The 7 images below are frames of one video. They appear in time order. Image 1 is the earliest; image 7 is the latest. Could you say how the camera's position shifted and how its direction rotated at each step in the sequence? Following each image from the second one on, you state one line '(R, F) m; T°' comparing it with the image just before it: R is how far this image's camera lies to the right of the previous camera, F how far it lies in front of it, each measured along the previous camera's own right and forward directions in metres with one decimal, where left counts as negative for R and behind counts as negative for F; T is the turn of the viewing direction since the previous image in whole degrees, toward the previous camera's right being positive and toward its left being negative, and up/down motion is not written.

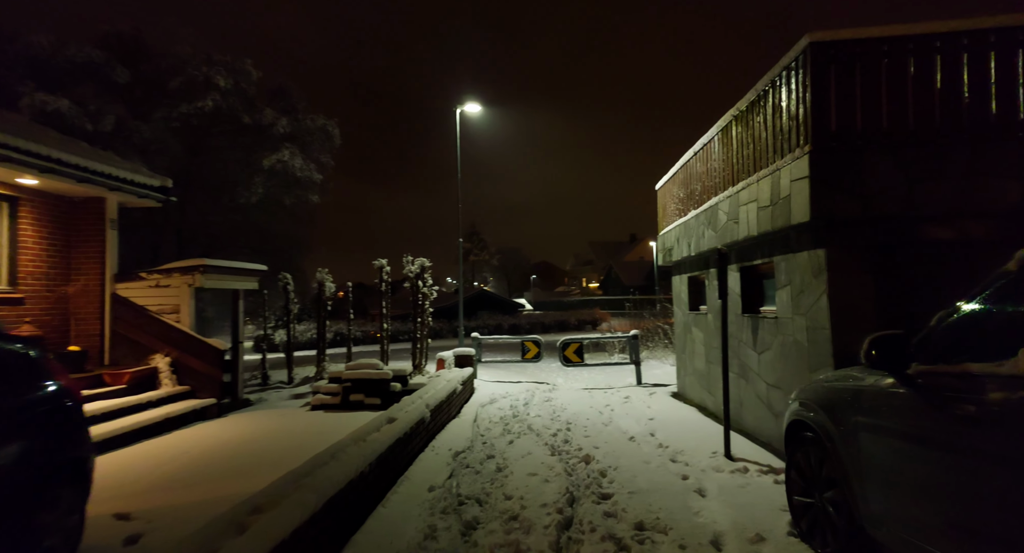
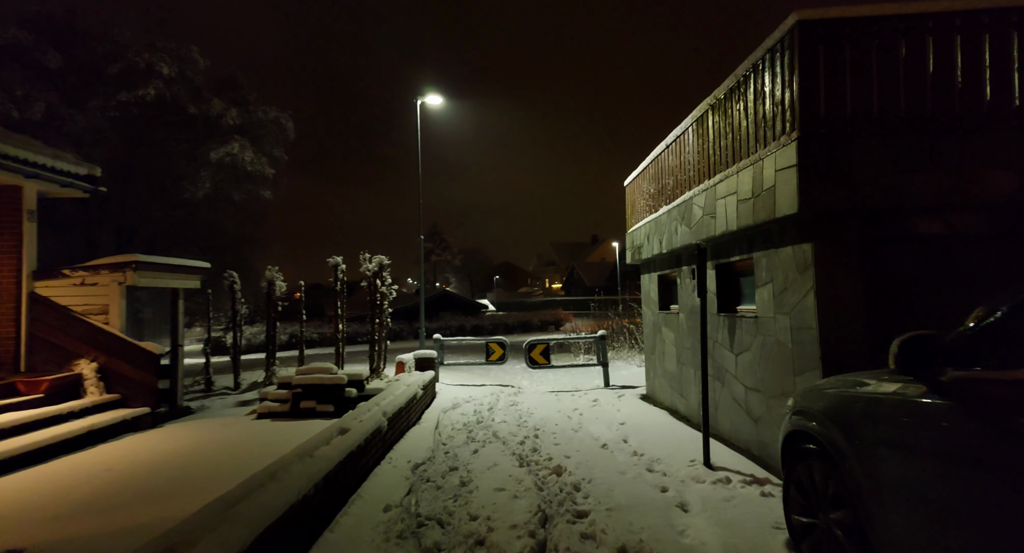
(0.0, +0.5) m; +4°
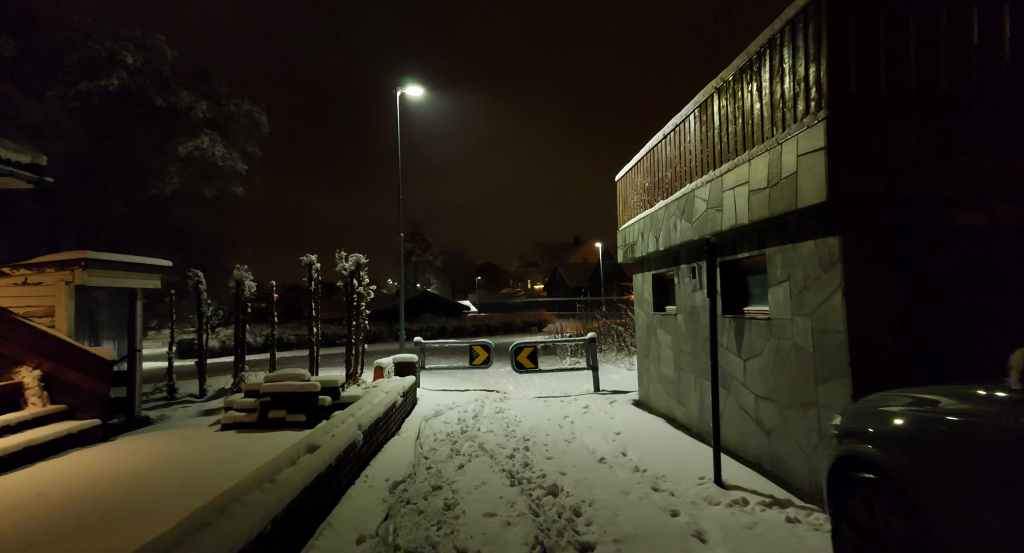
(-0.1, +0.6) m; +2°
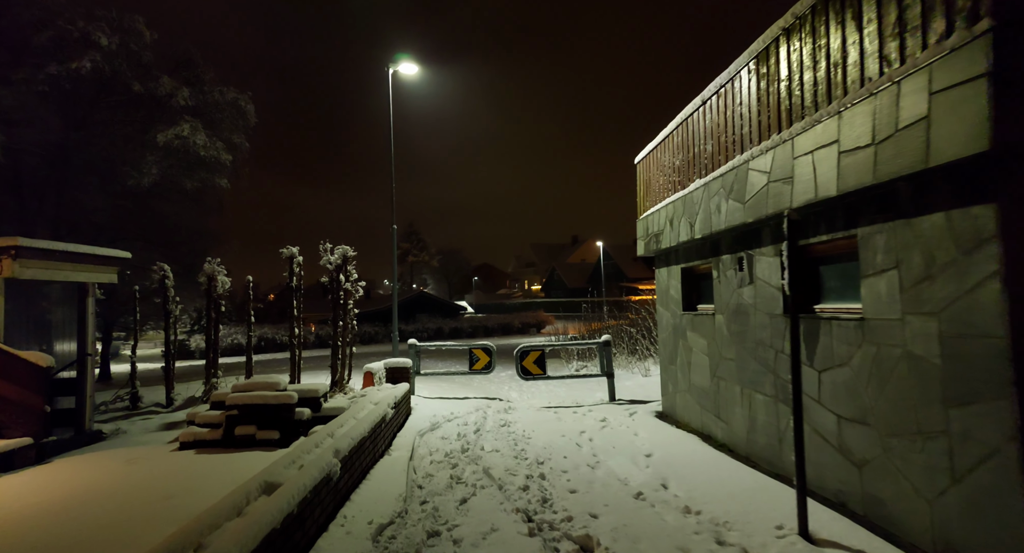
(-0.2, +1.3) m; 0°
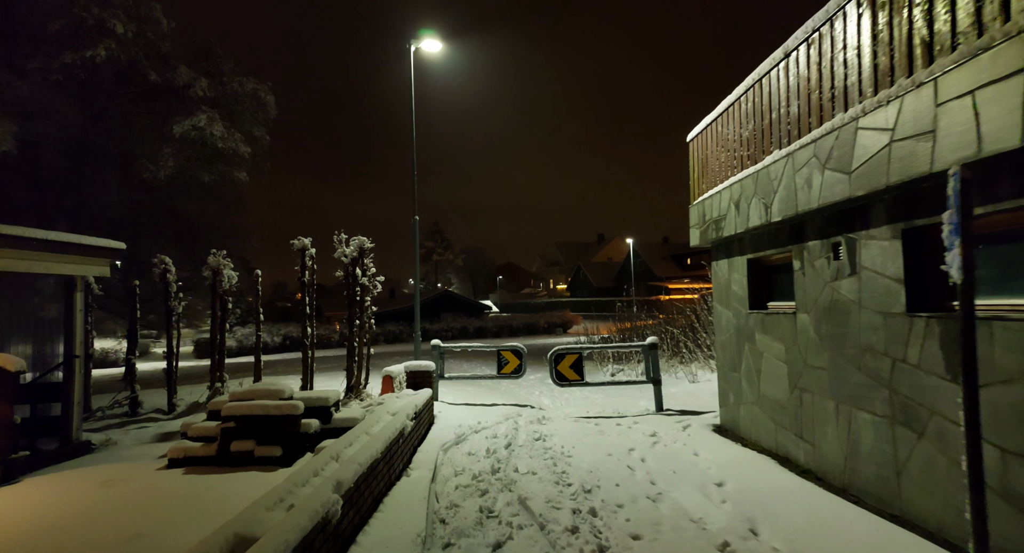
(-0.2, +1.1) m; -2°
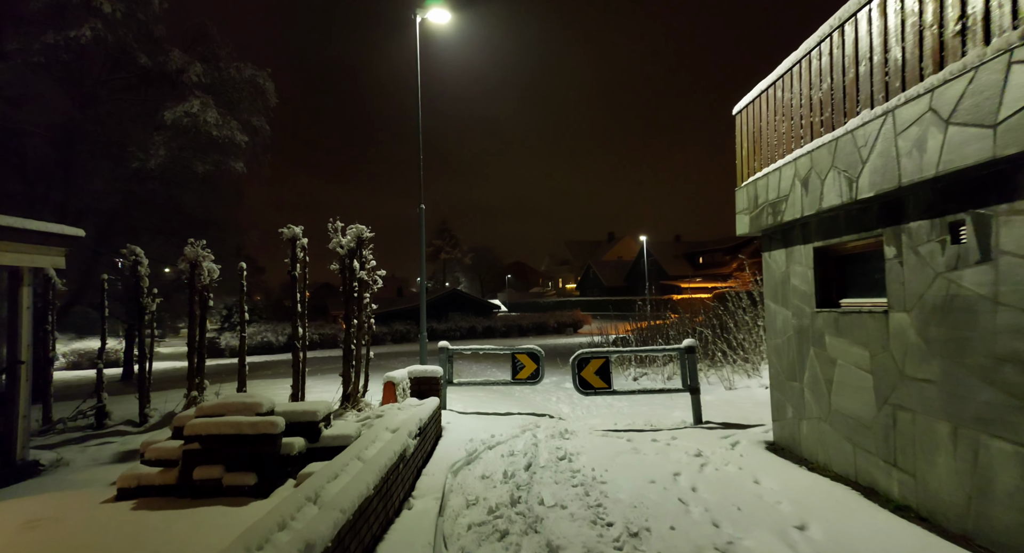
(-0.2, +1.1) m; -1°
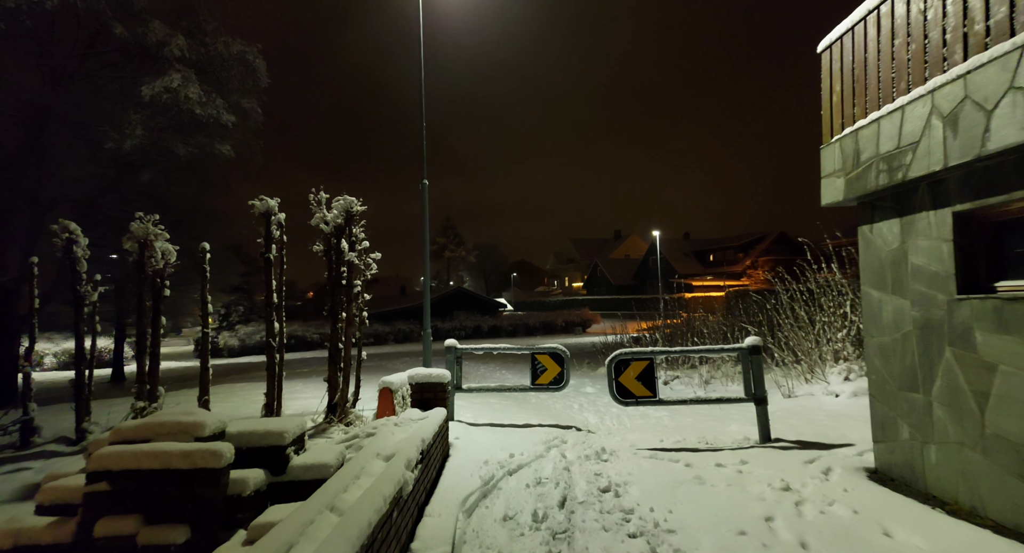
(-0.2, +1.6) m; 0°
